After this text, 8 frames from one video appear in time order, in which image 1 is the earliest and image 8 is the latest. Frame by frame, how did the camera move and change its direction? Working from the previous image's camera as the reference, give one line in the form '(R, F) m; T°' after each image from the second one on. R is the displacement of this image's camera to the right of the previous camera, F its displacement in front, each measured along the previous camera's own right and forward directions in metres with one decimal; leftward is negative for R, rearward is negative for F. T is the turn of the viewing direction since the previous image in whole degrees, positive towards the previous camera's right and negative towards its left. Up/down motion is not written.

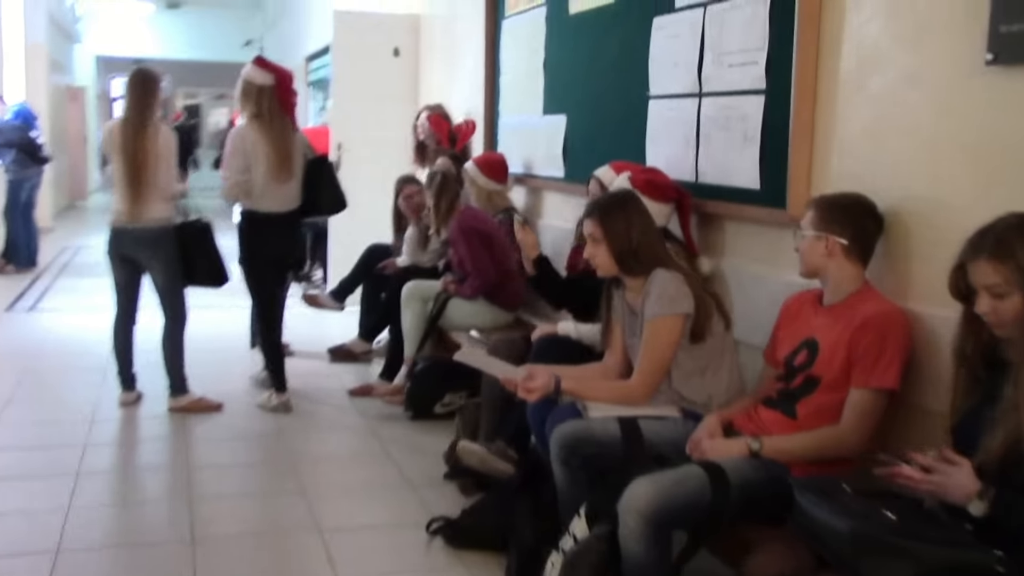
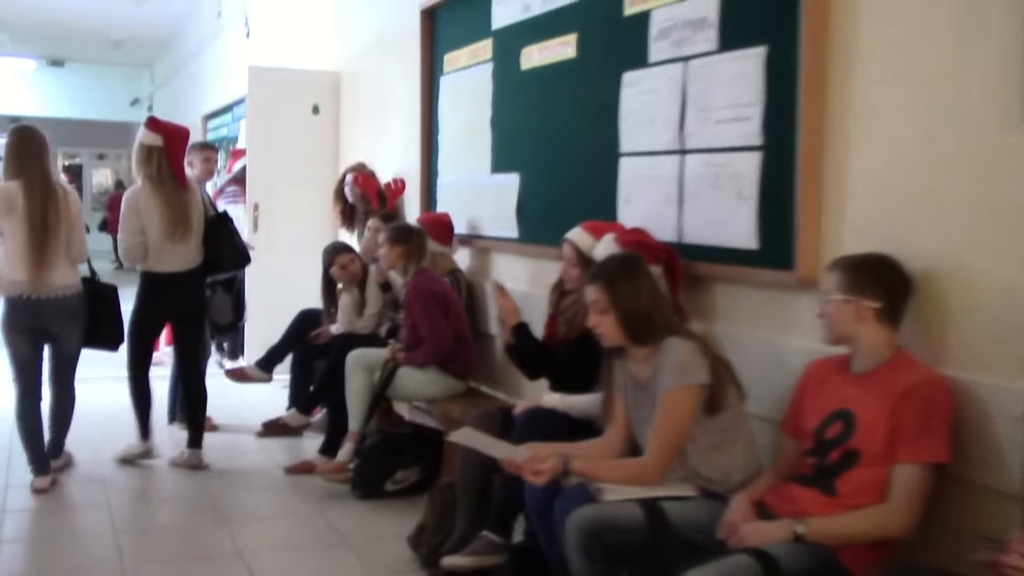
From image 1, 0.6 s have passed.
(-0.3, +0.2) m; +6°
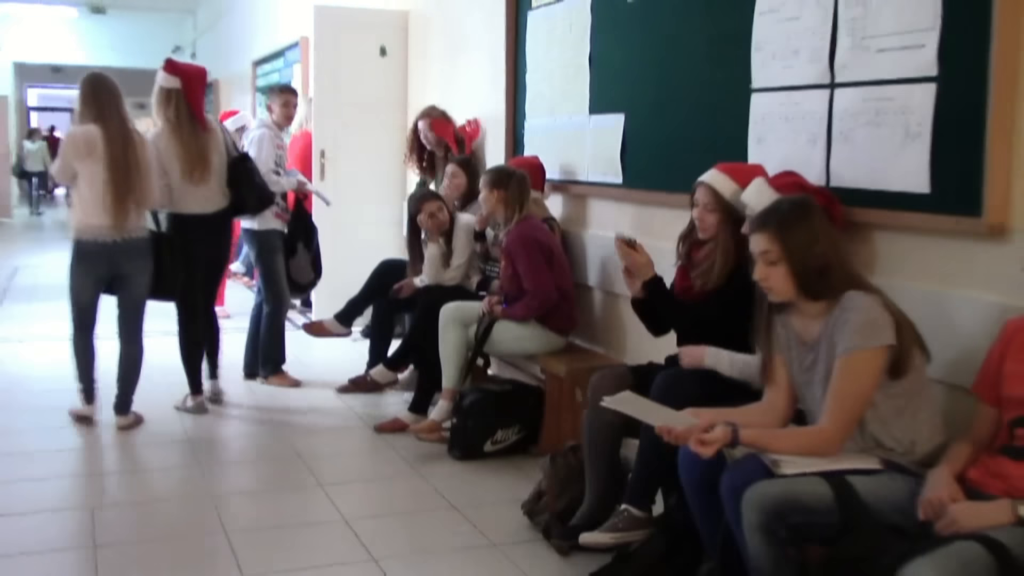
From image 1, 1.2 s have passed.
(-0.3, +0.2) m; -2°
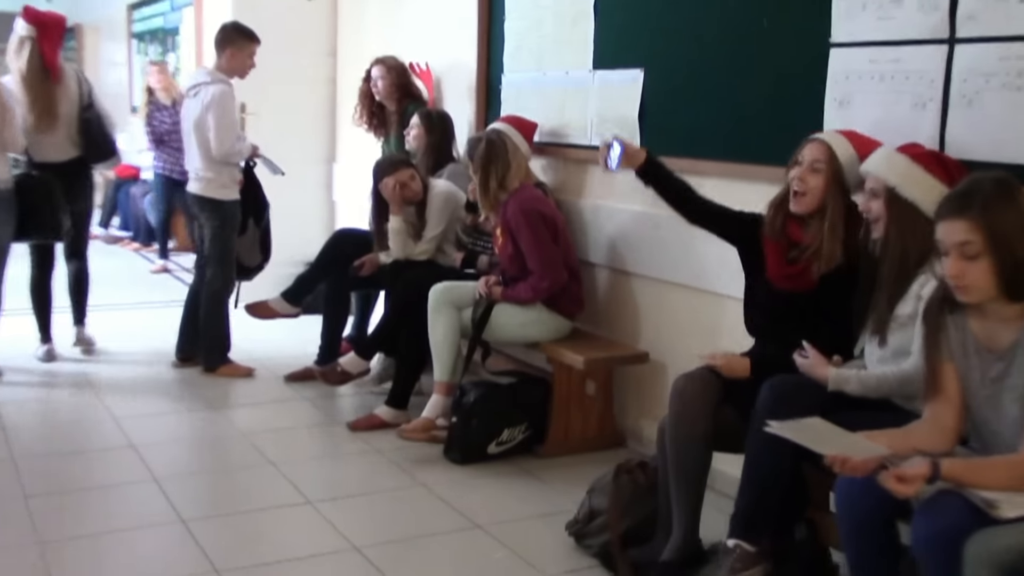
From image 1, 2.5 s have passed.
(-0.5, +0.5) m; +8°
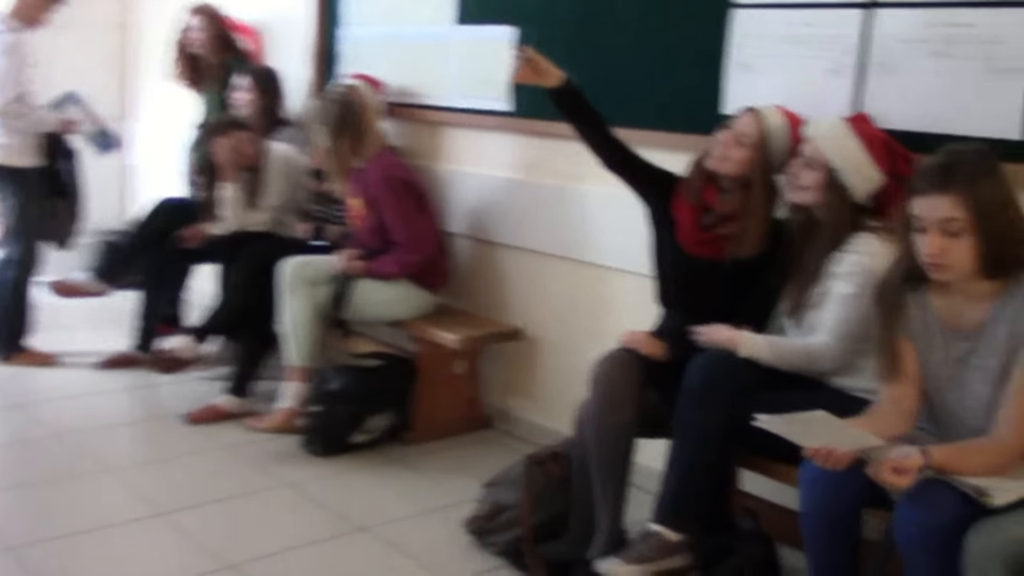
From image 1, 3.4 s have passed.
(-0.3, +0.3) m; +12°
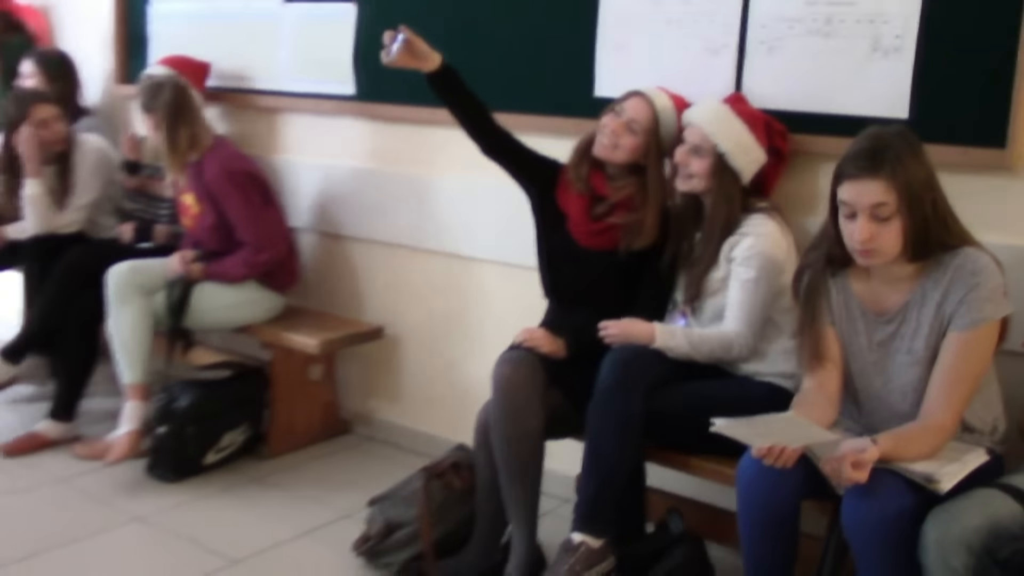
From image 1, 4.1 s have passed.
(-0.2, +0.2) m; +12°
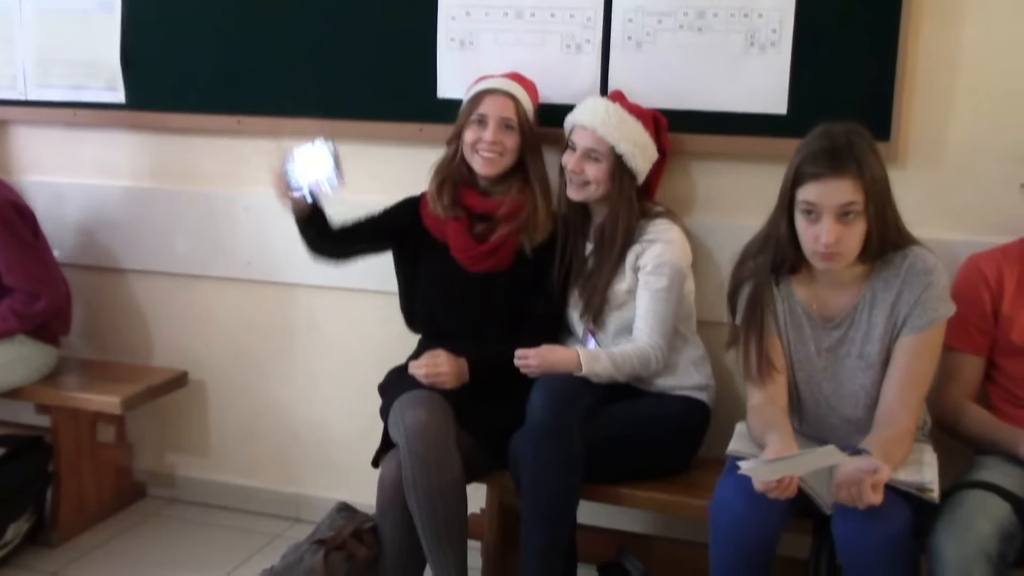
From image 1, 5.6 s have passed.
(-0.4, +0.3) m; +18°
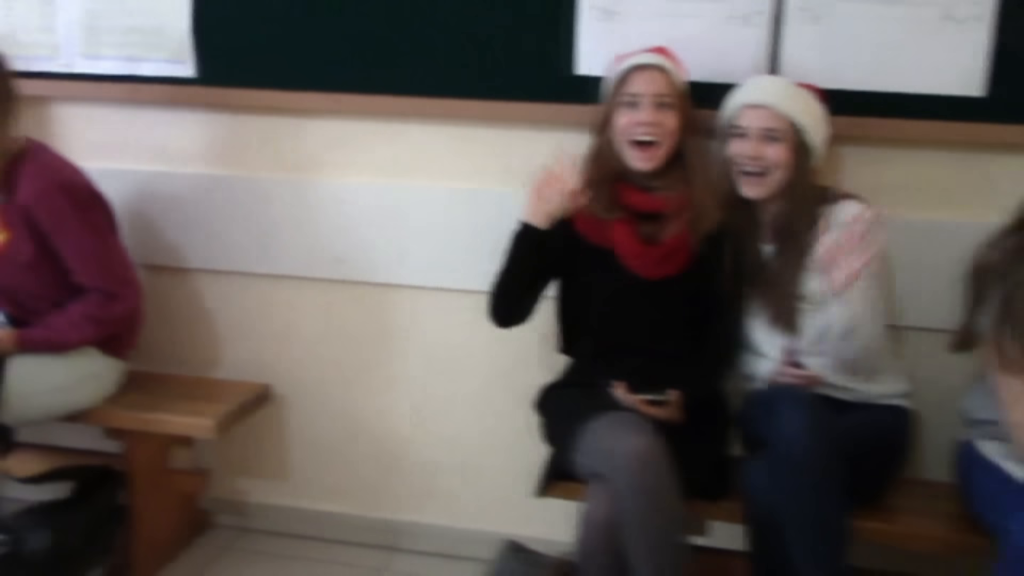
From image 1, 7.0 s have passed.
(-0.5, +0.3) m; +5°
